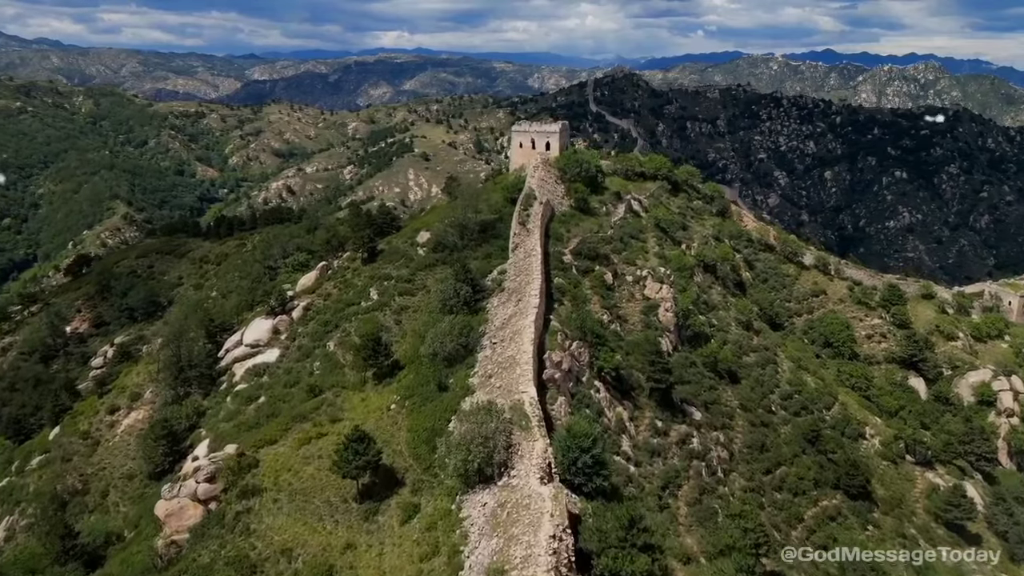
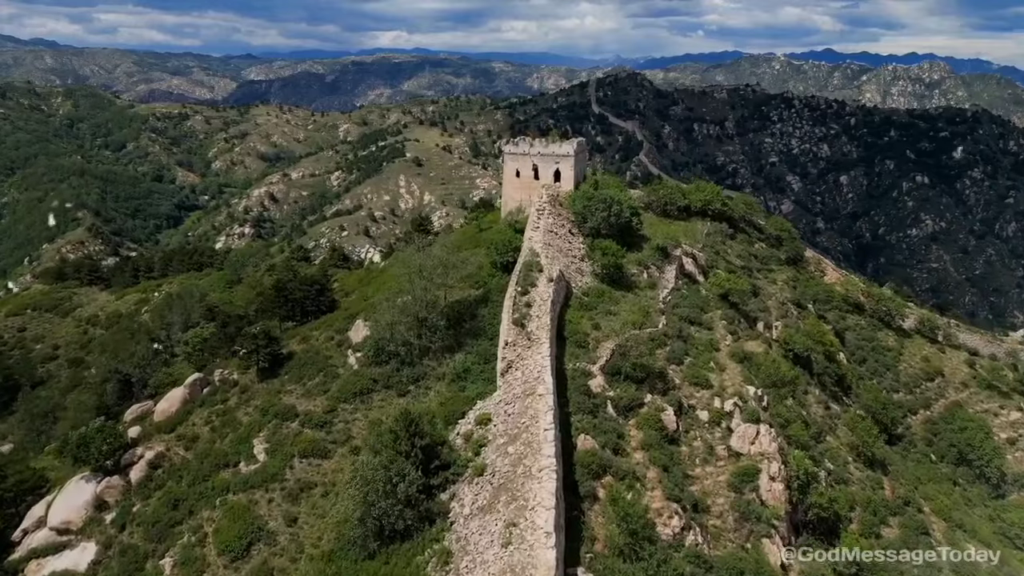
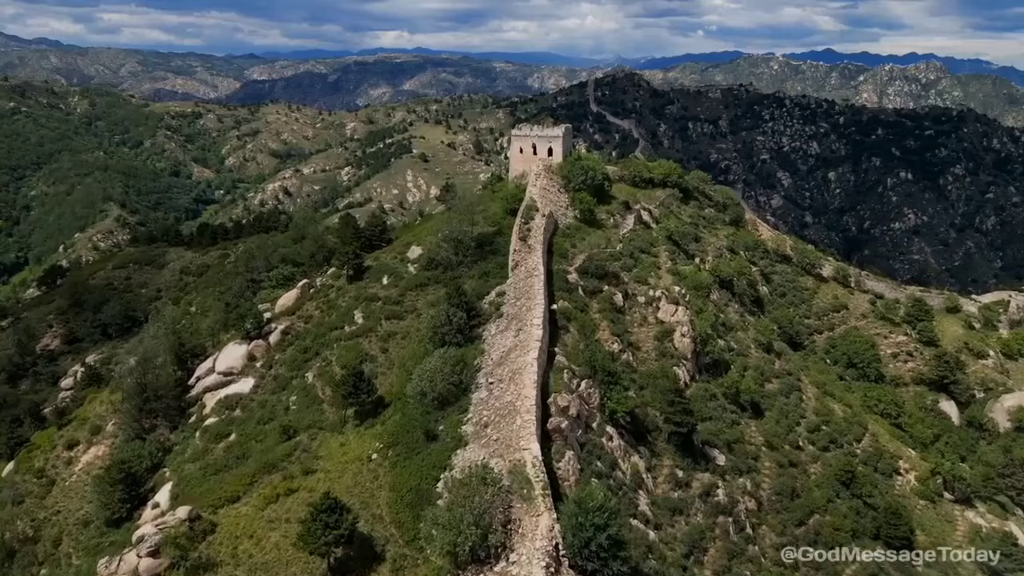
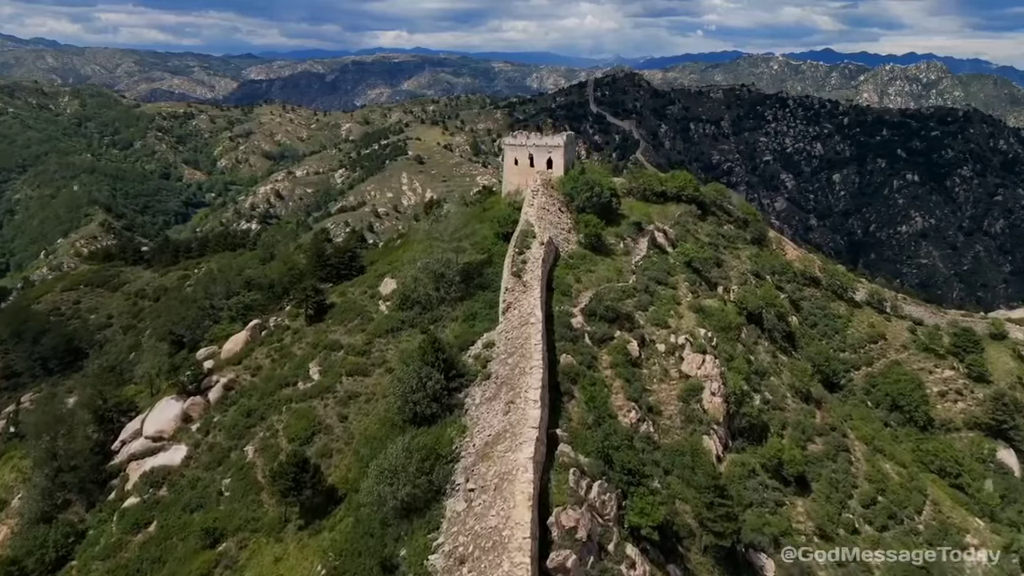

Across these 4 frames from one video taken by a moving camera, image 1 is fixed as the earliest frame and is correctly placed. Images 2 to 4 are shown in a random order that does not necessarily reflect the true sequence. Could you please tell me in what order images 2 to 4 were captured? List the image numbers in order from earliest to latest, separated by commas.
3, 4, 2
